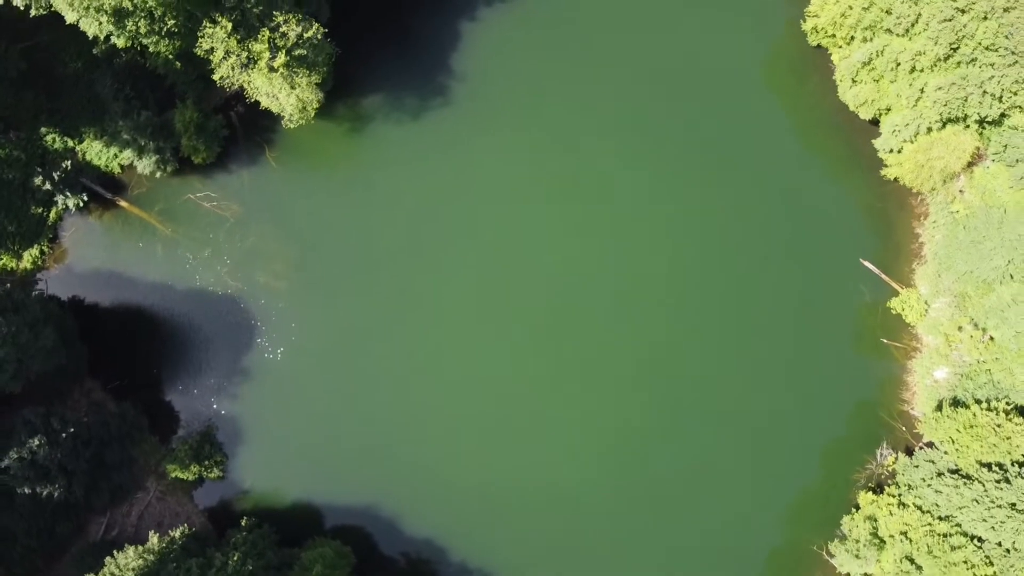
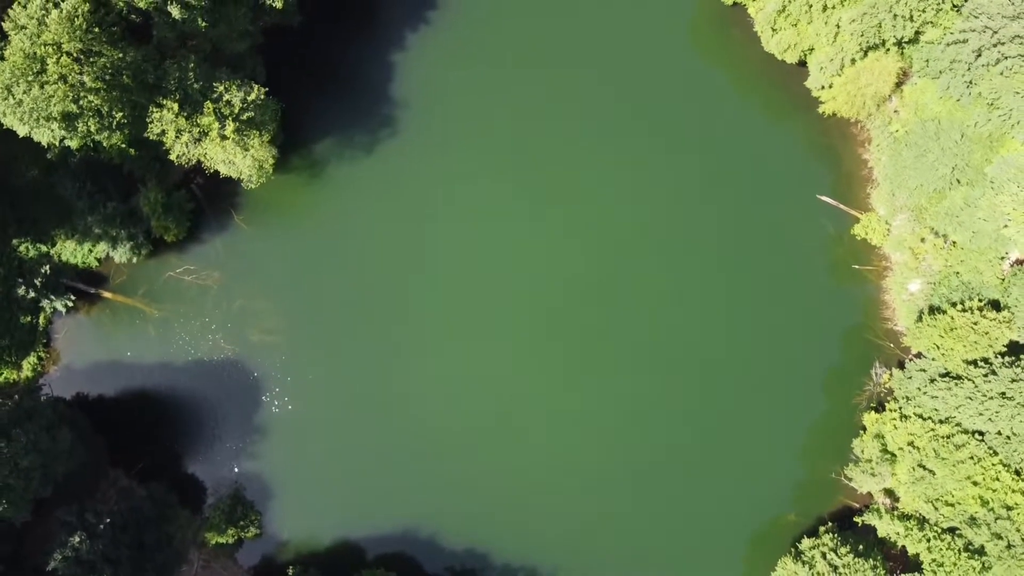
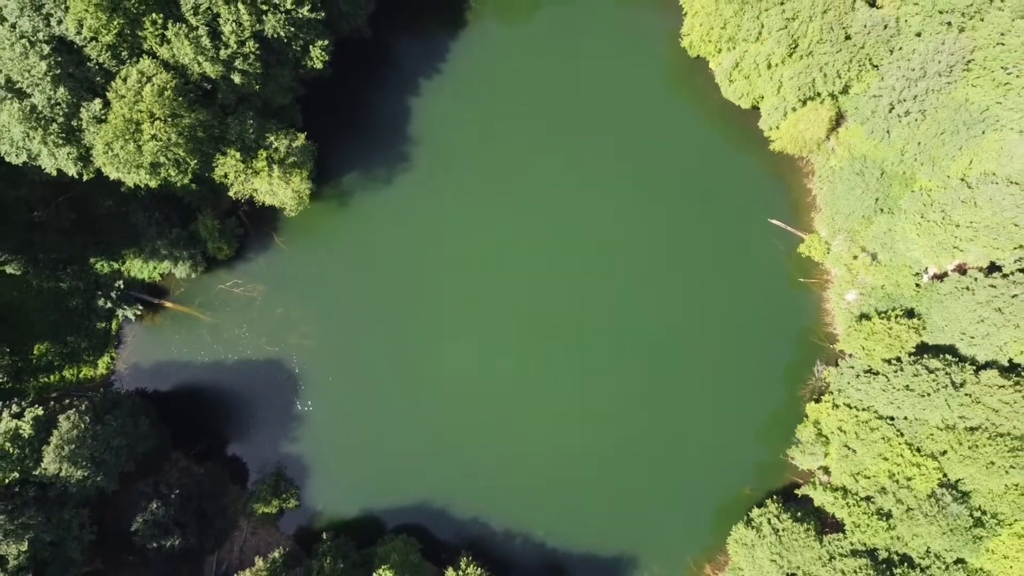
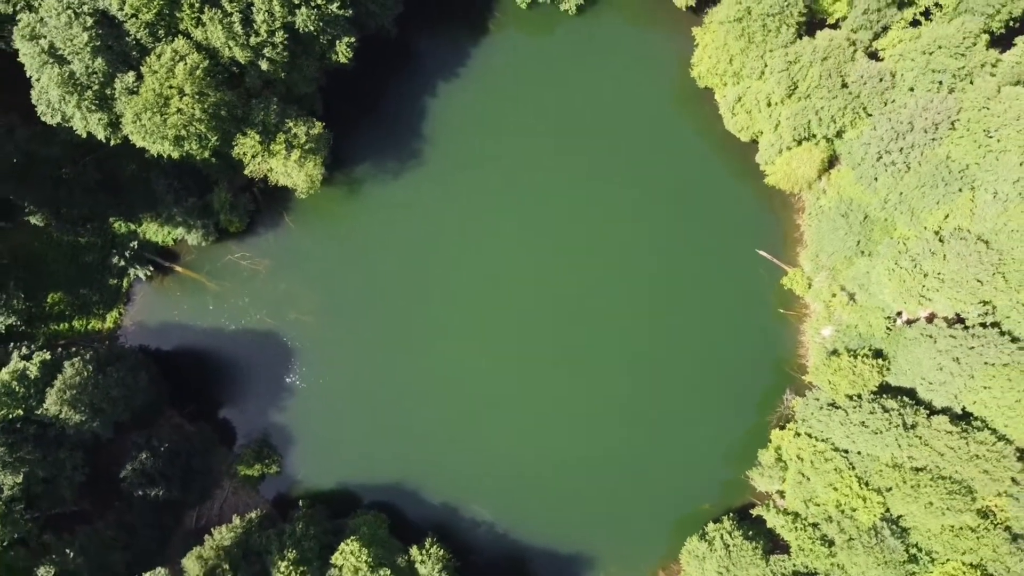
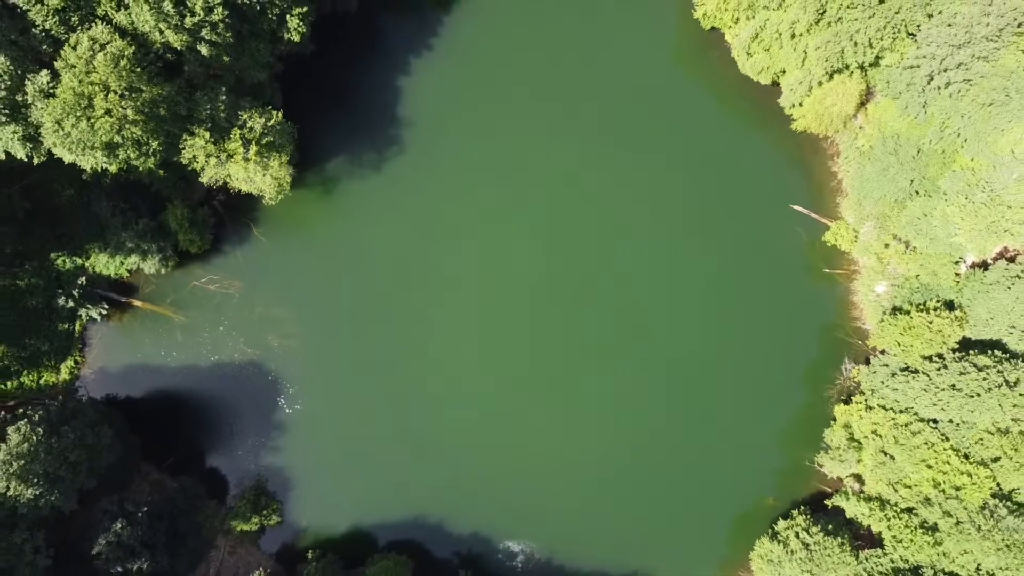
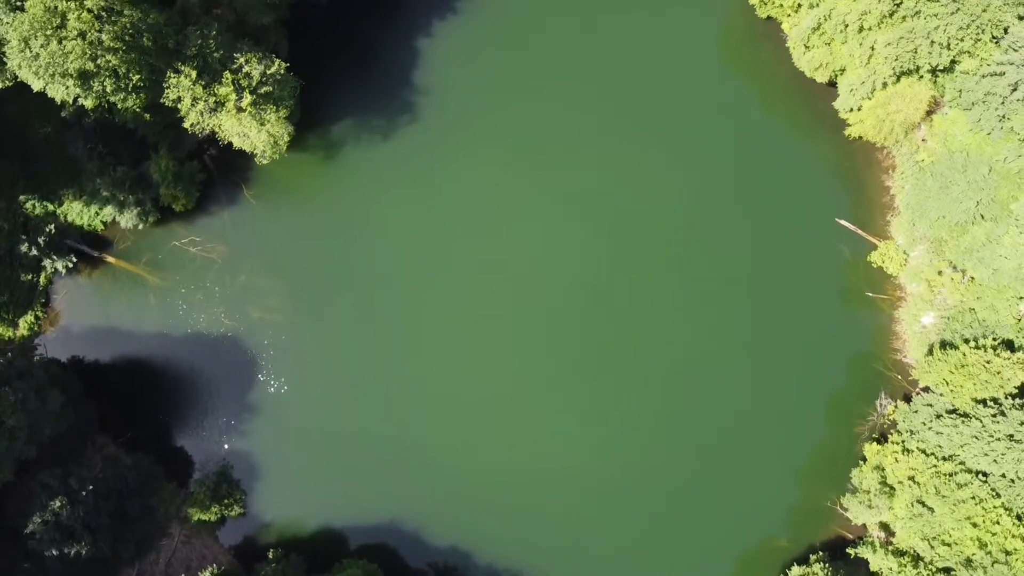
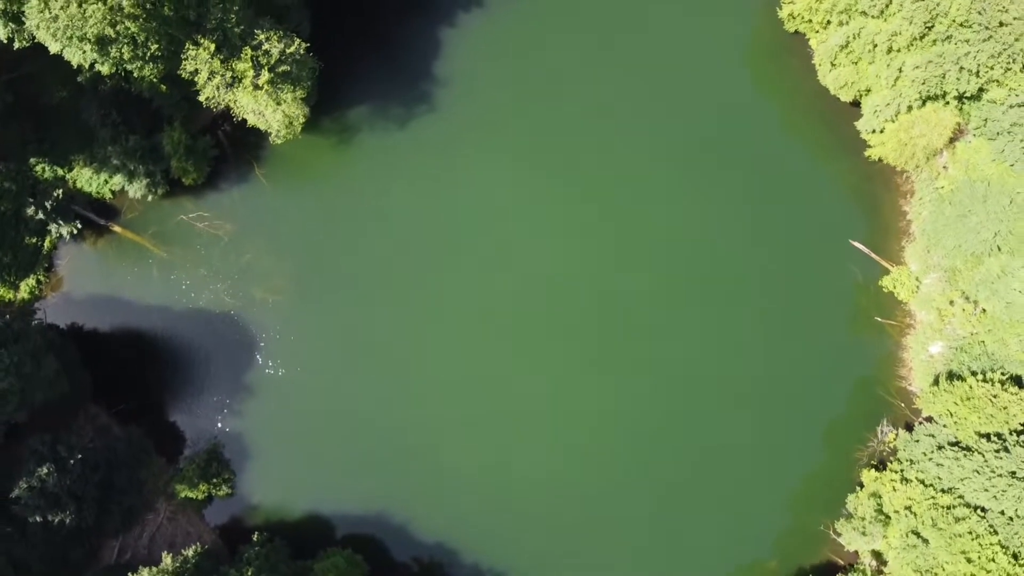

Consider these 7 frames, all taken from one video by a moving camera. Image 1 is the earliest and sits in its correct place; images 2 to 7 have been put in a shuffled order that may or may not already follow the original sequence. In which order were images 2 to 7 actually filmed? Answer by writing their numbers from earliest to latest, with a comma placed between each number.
7, 6, 2, 5, 3, 4
